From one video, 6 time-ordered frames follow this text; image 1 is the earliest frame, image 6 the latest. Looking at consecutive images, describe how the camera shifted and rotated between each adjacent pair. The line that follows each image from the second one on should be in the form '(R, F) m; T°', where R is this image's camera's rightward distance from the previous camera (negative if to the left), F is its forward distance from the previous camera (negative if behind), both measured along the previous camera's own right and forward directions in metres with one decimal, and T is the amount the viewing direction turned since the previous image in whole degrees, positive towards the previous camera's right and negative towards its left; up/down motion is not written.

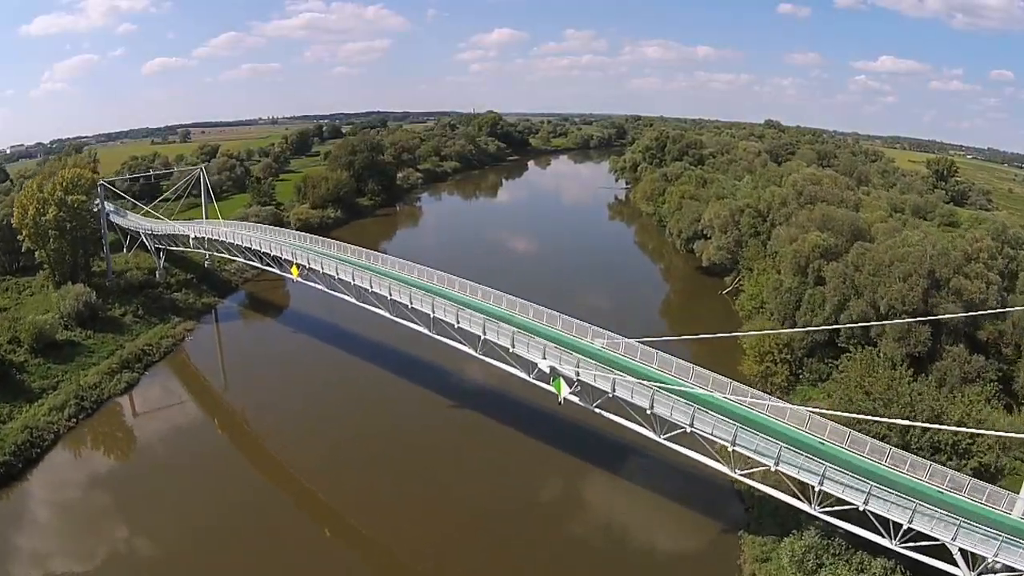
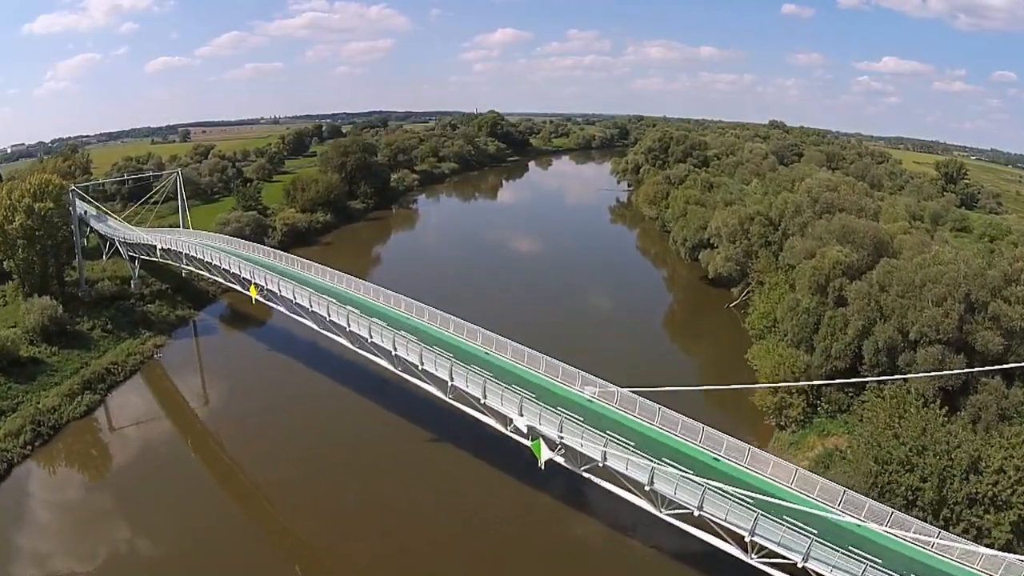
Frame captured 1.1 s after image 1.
(+0.4, +2.0) m; 0°
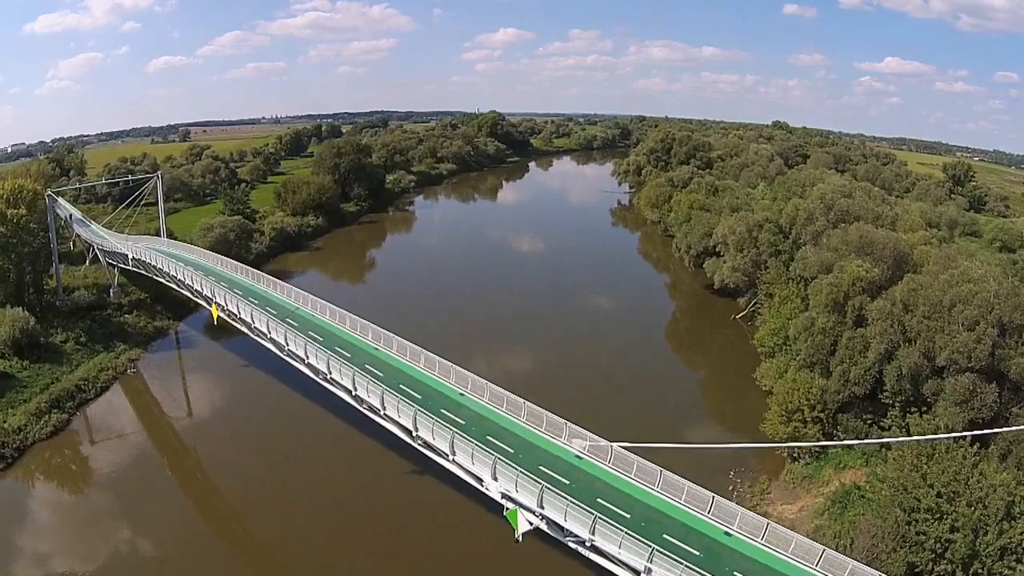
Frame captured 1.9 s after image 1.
(+0.3, +1.5) m; 0°
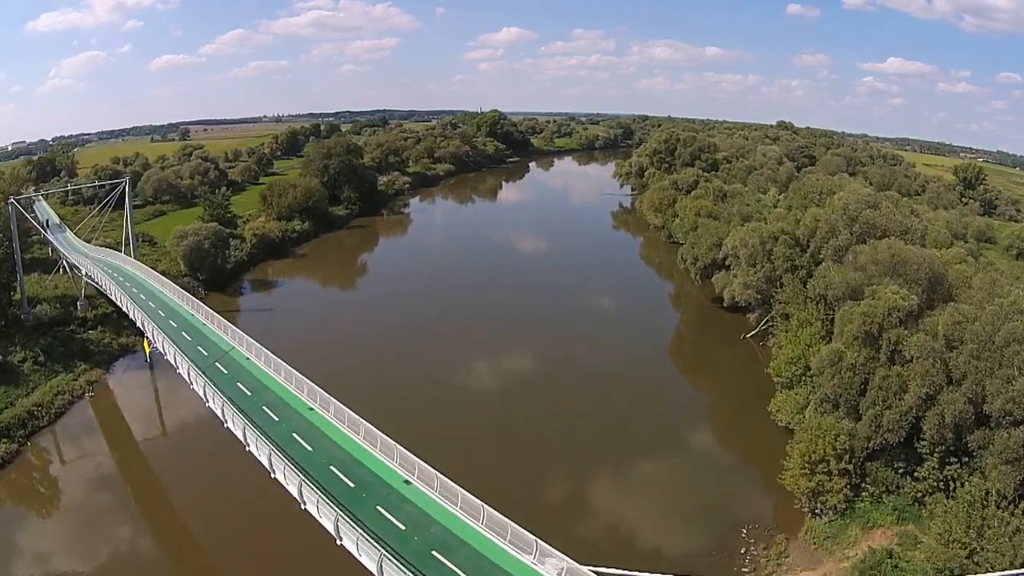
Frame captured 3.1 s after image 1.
(+0.5, +2.2) m; 0°
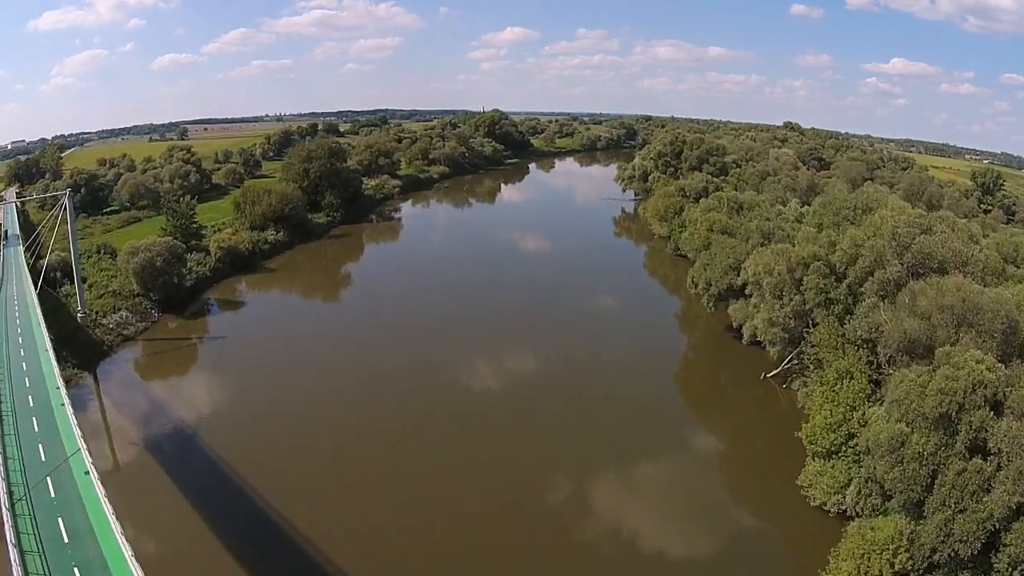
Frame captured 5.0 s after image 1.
(+0.7, +3.6) m; 0°
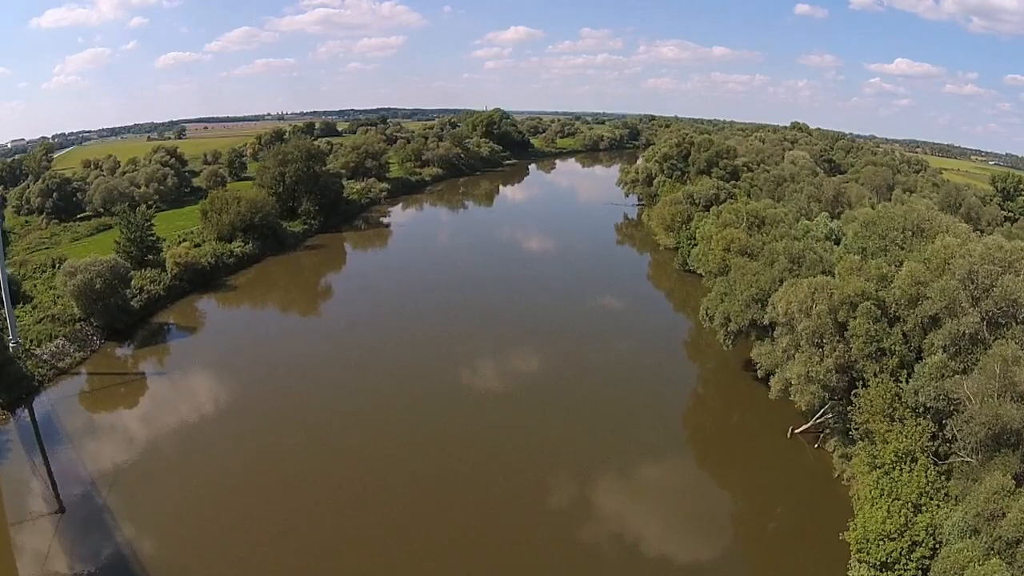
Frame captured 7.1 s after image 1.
(+0.7, +3.7) m; 0°
